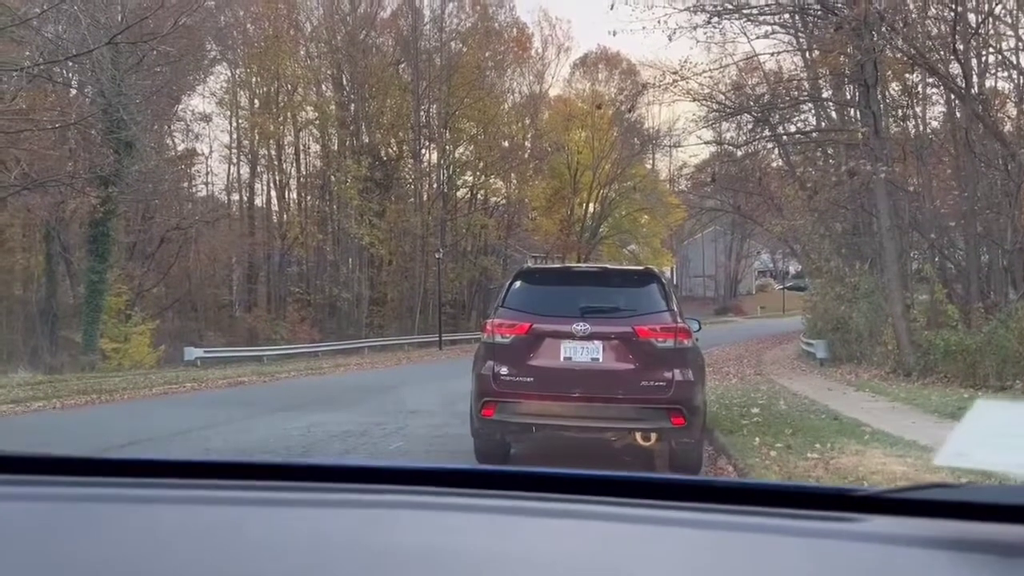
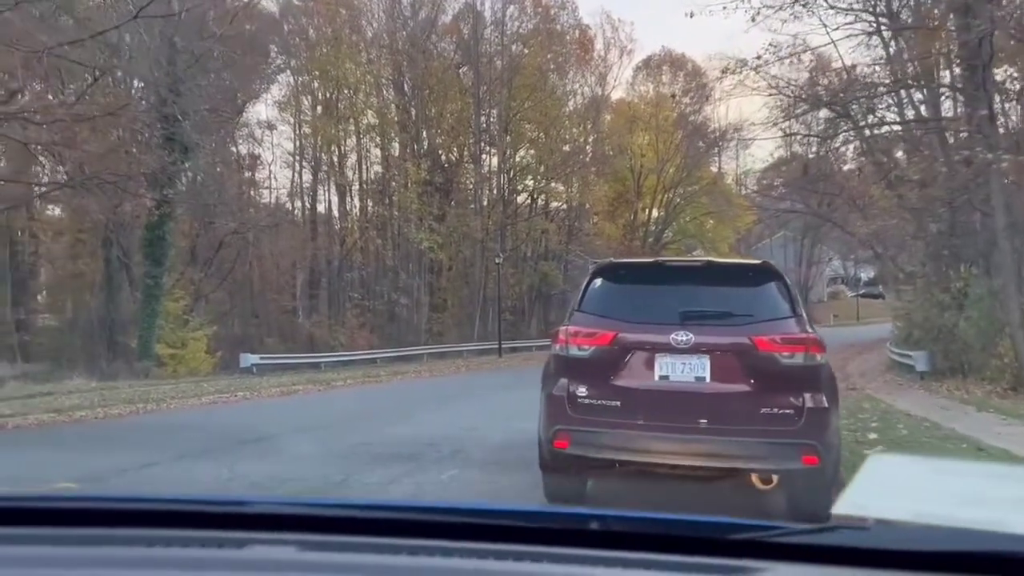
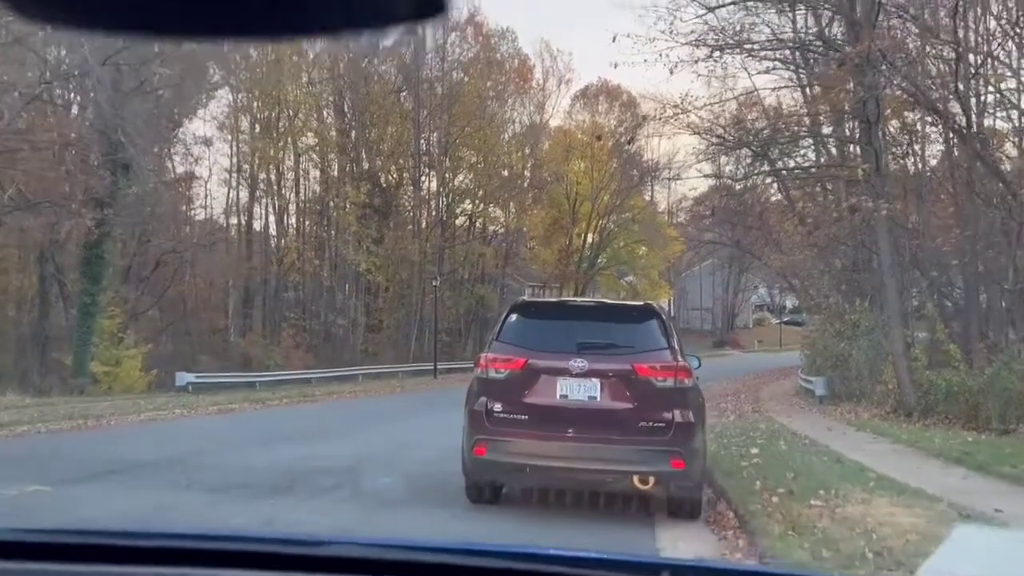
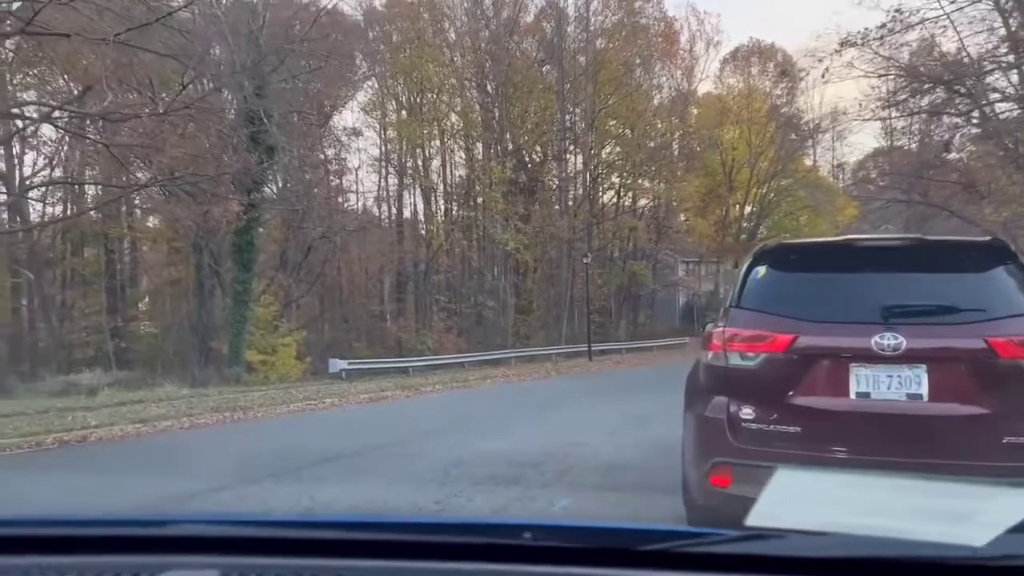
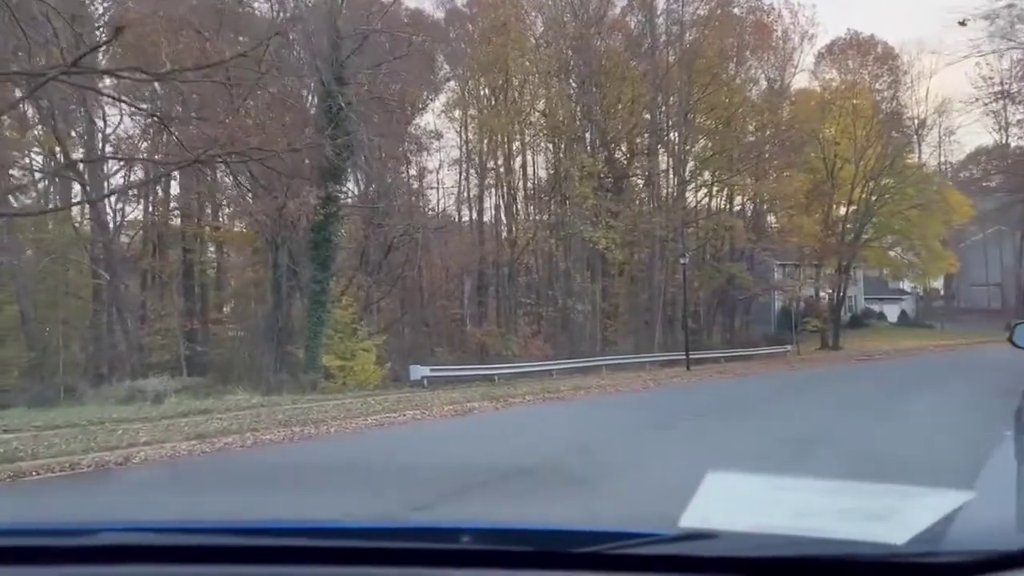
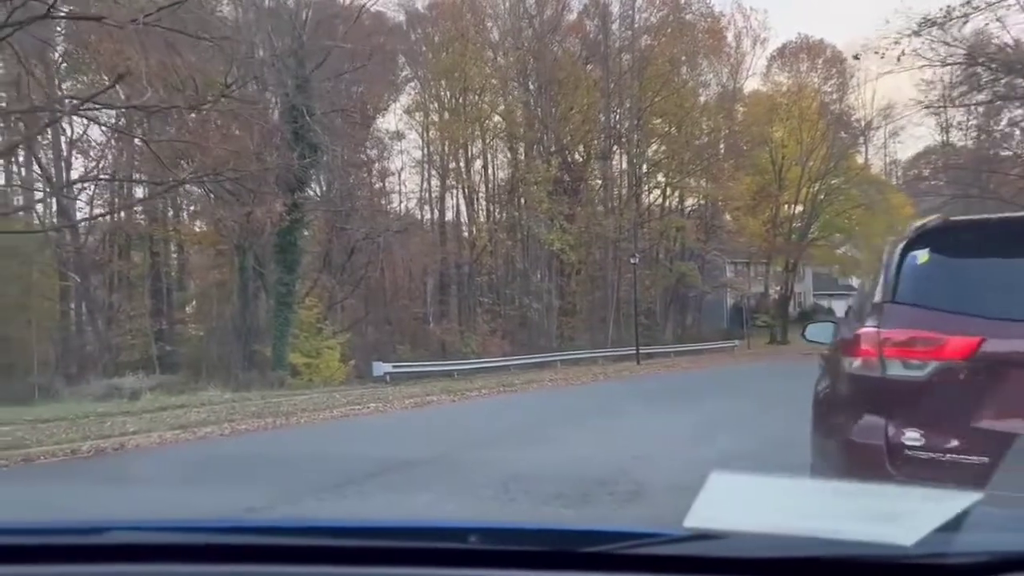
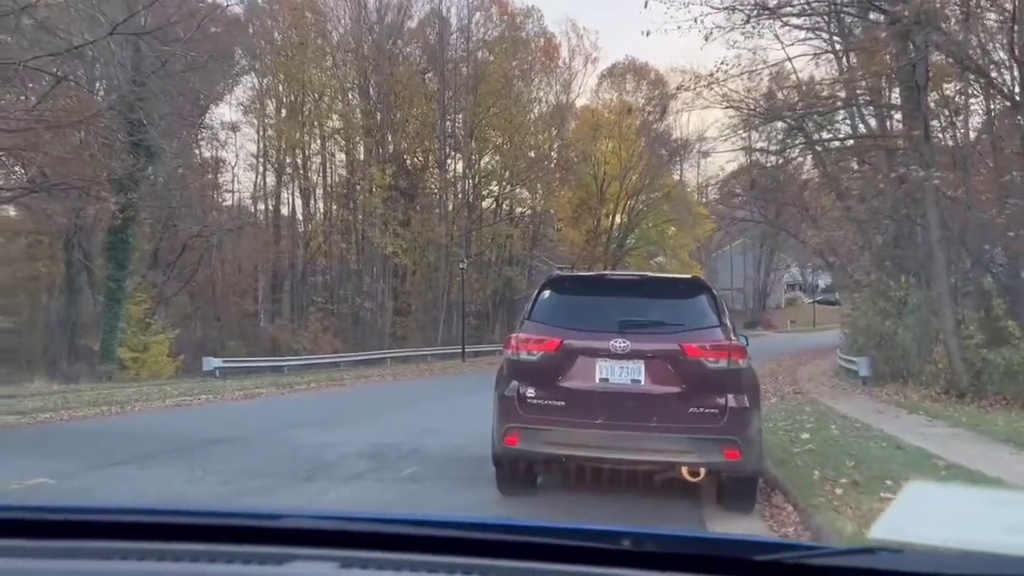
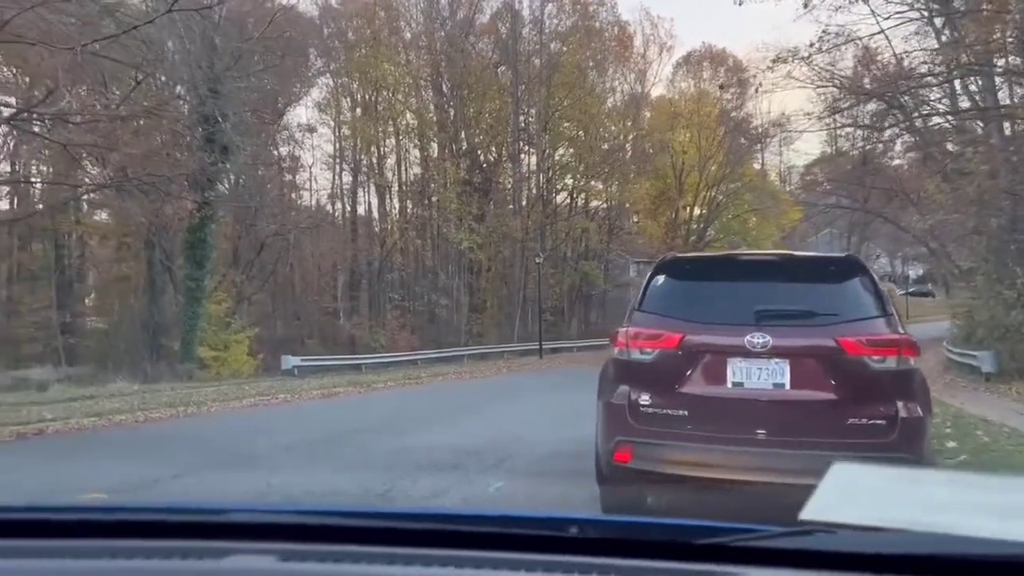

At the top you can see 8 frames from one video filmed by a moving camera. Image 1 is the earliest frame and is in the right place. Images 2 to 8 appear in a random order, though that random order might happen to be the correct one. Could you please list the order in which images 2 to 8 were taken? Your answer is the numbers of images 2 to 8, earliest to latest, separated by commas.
3, 7, 2, 8, 4, 6, 5
